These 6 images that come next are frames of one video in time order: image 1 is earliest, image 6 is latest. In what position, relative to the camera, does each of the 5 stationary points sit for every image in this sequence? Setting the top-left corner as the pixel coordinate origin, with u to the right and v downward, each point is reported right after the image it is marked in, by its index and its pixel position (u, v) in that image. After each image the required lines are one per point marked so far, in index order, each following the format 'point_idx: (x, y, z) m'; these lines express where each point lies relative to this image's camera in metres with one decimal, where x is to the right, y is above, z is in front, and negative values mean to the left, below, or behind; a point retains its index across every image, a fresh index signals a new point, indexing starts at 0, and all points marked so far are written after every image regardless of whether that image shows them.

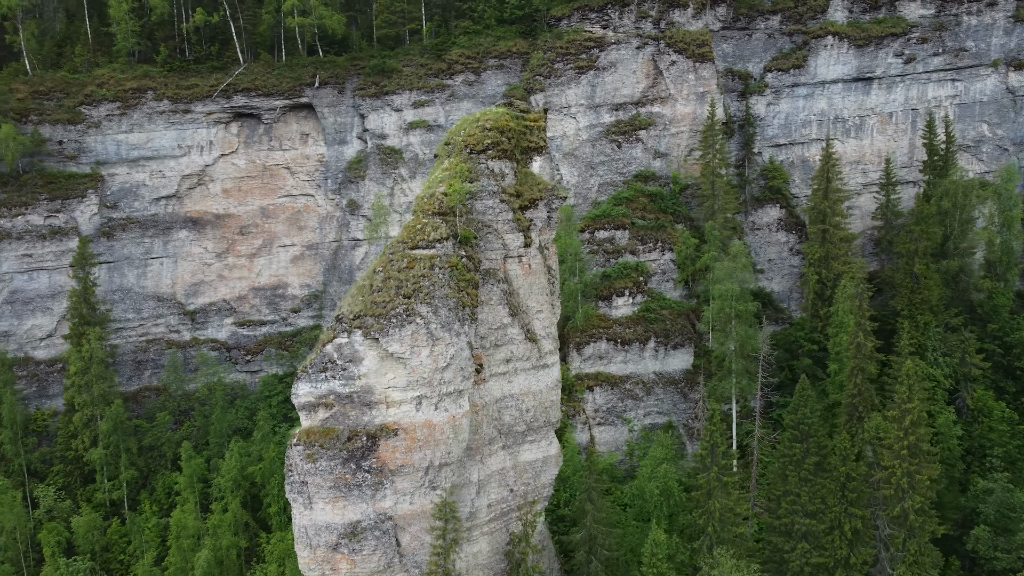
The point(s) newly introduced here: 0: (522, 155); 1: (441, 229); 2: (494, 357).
0: (+0.2, +3.3, +20.0) m
1: (-1.6, +1.3, +17.9) m
2: (-0.4, -1.7, +19.4) m
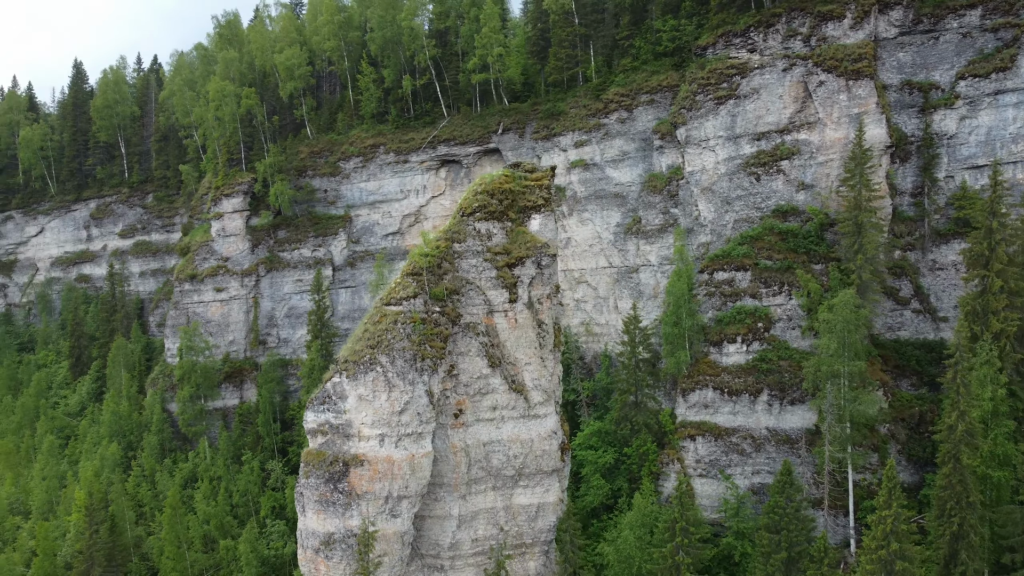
0: (+0.1, +1.9, +21.1) m
1: (-2.6, 0.0, +20.2) m
2: (-0.8, -3.0, +20.9) m
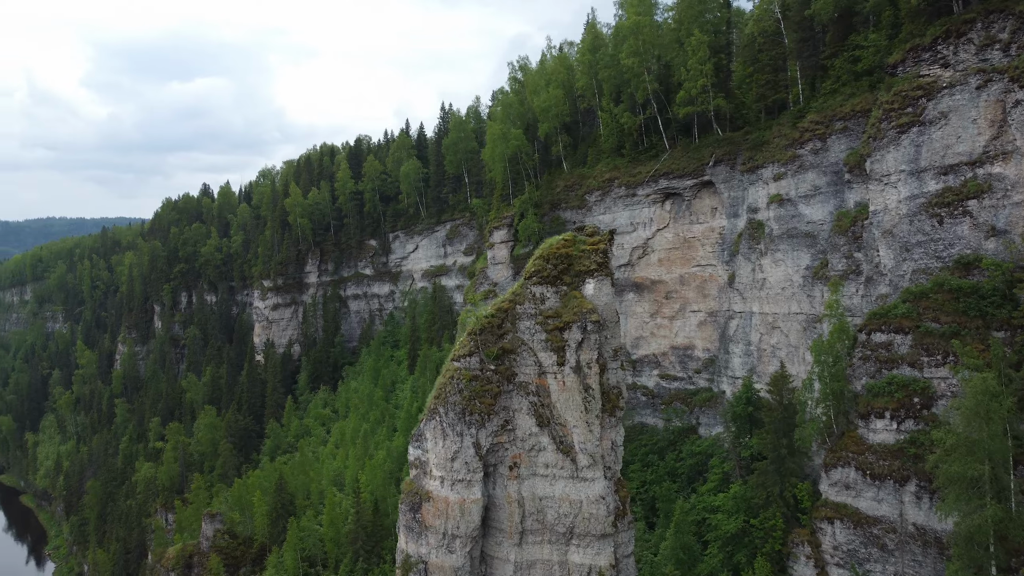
0: (+1.5, +0.2, +21.5) m
1: (-1.2, -1.6, +22.1) m
2: (+0.6, -4.7, +21.9) m
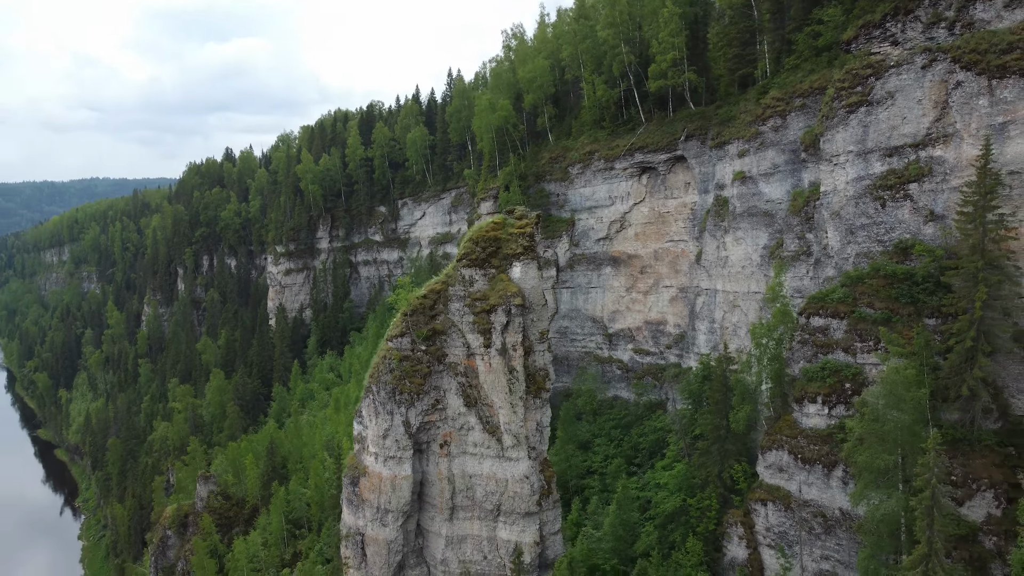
0: (-0.4, +0.7, +21.7) m
1: (-3.1, -1.1, +22.5) m
2: (-1.4, -4.2, +22.3) m
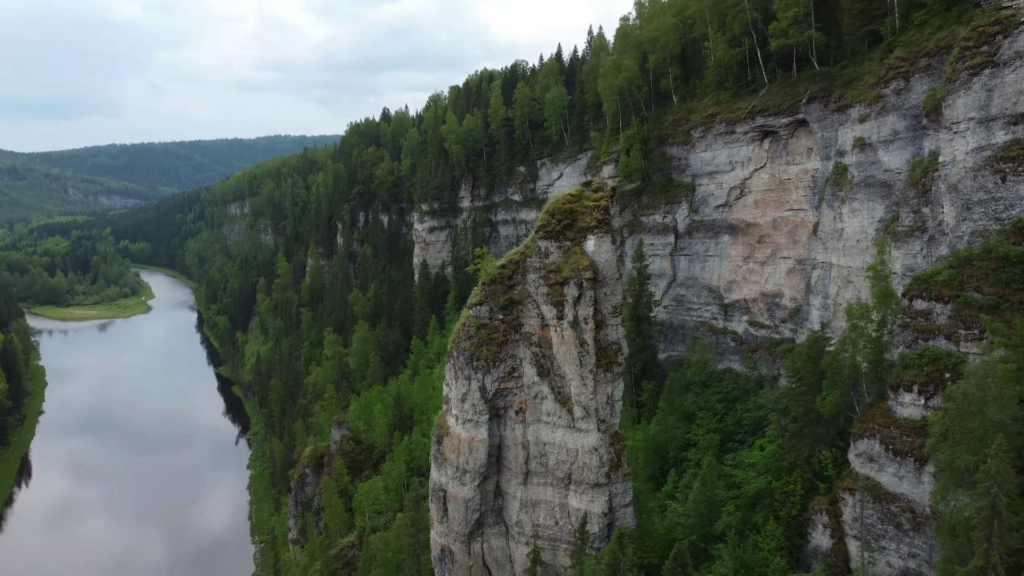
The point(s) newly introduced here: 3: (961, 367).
0: (+1.6, +1.4, +21.7) m
1: (-0.9, -0.2, +23.1) m
2: (+0.7, -3.4, +22.8) m
3: (+11.1, -2.0, +20.0) m
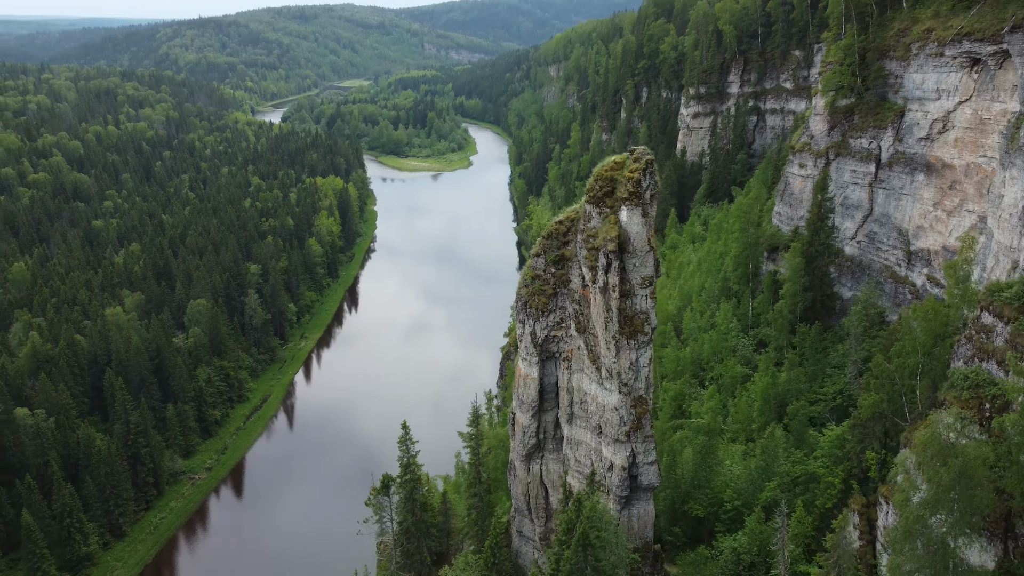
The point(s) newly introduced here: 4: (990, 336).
0: (+2.7, +2.3, +21.9) m
1: (+0.8, +1.2, +24.5) m
2: (+2.0, -2.1, +24.1) m
3: (+10.5, -2.4, +17.4) m
4: (+10.9, -1.1, +18.4) m
